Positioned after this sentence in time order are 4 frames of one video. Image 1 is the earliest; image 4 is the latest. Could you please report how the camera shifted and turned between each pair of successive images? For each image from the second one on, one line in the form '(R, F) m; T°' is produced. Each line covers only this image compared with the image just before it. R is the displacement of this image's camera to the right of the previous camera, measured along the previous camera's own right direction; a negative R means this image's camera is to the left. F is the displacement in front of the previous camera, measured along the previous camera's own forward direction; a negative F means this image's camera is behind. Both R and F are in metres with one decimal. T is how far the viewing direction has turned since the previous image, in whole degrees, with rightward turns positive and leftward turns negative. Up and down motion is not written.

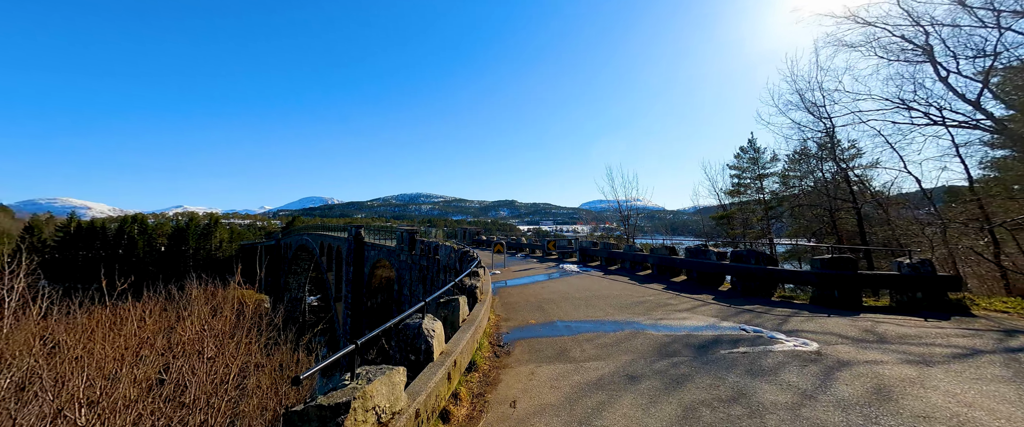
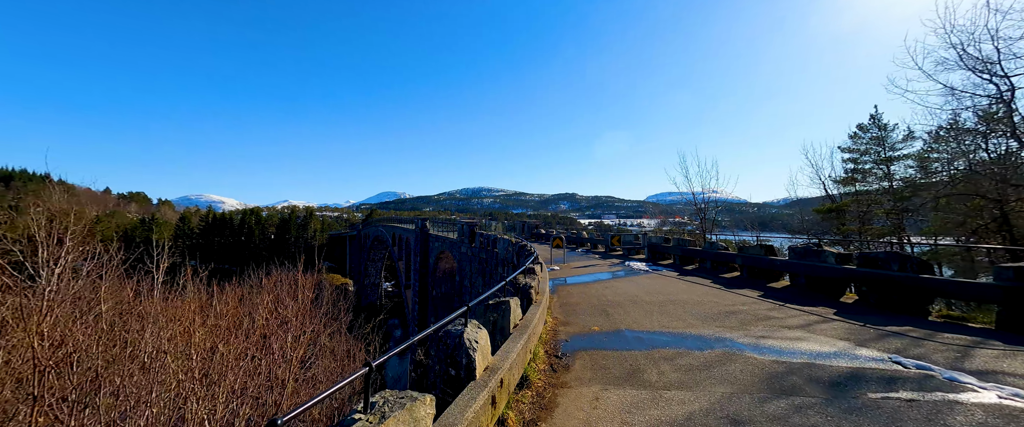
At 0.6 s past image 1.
(0.0, +0.8) m; -9°
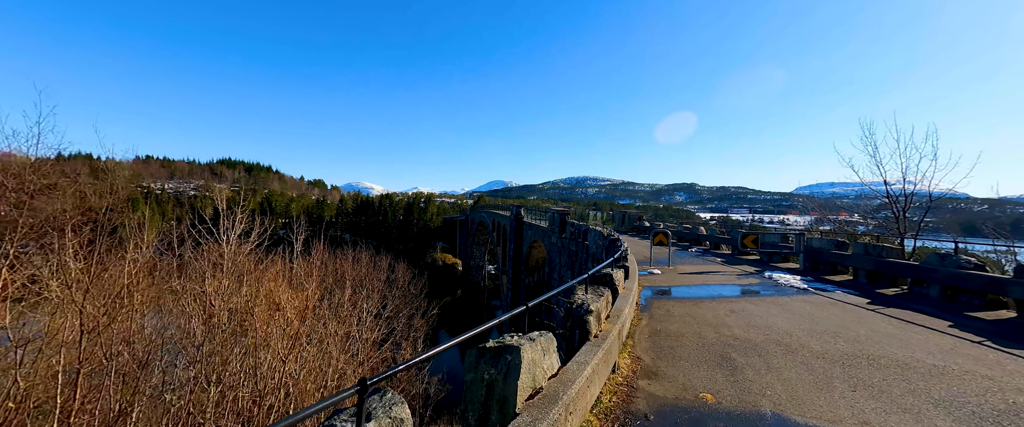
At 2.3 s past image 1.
(+0.5, +2.2) m; -16°
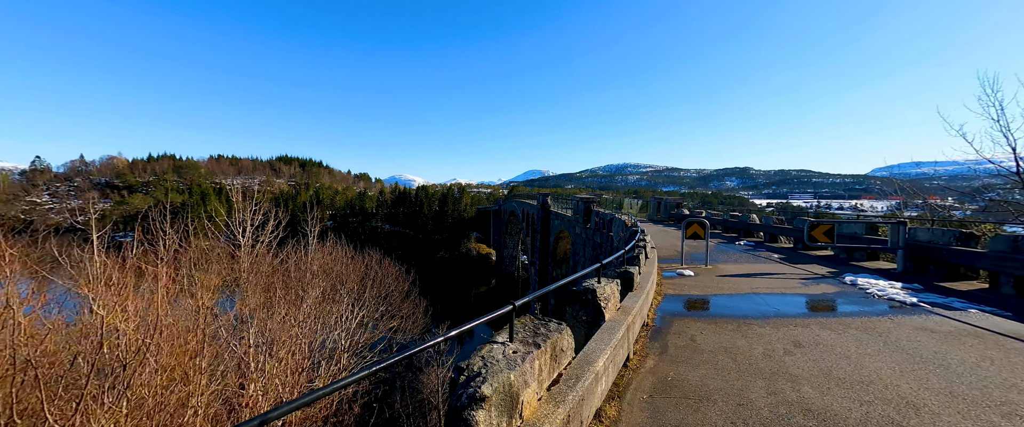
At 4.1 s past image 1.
(+1.0, +1.8) m; -6°
